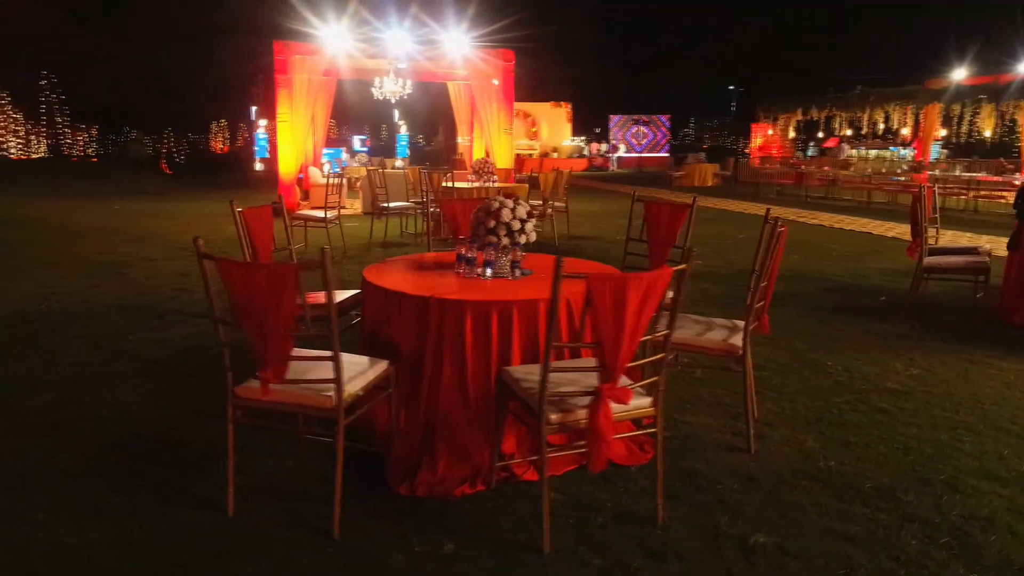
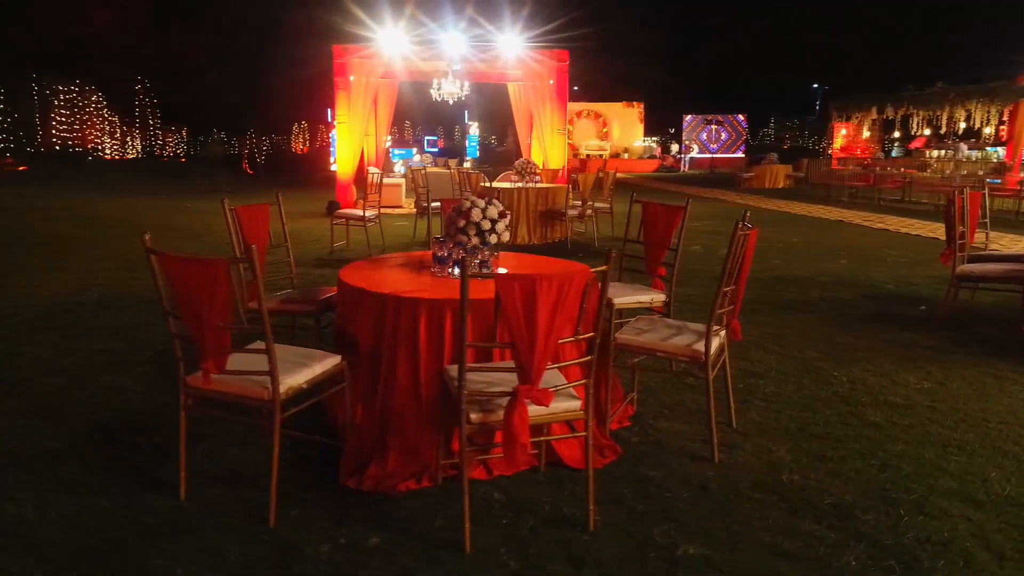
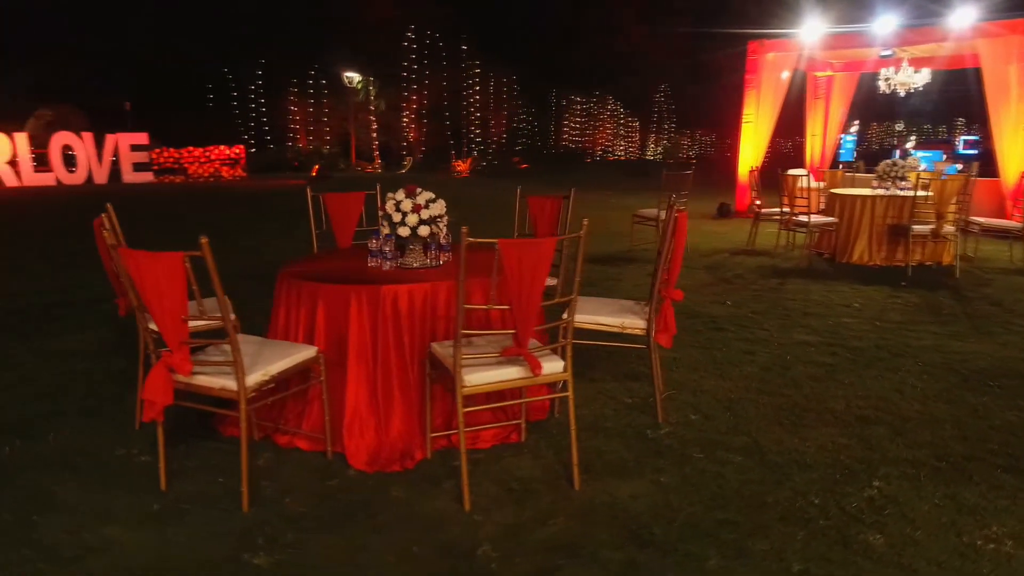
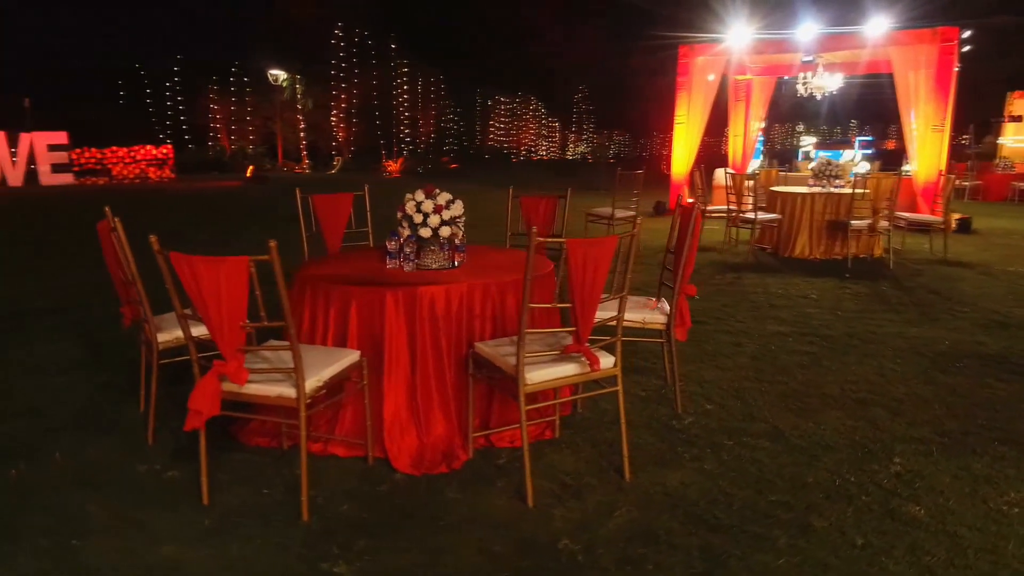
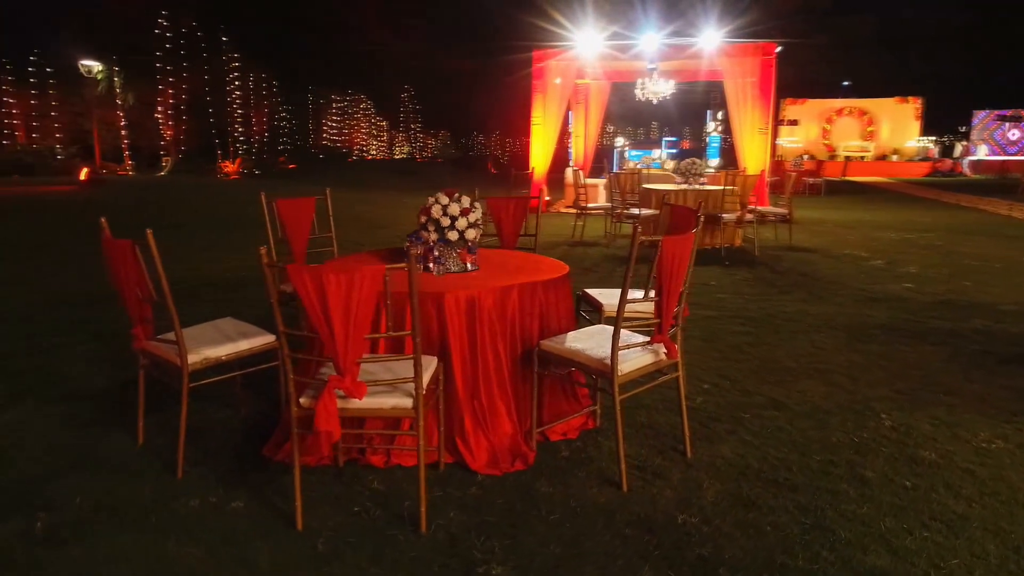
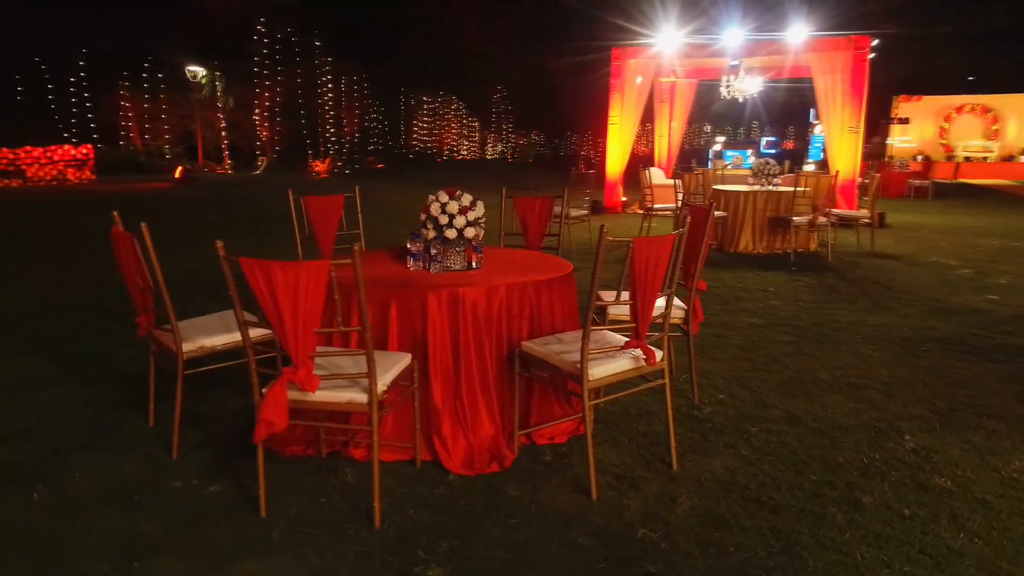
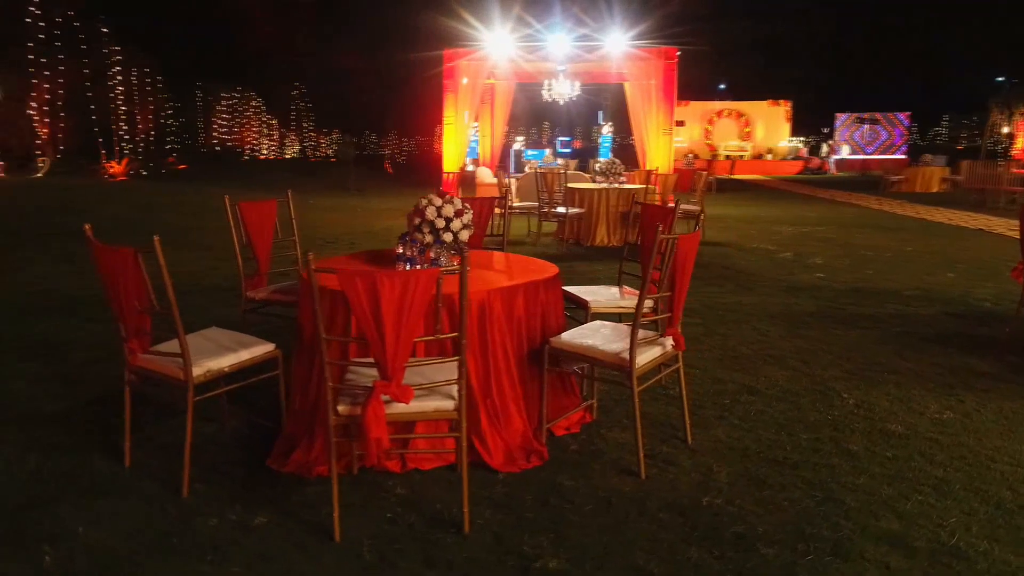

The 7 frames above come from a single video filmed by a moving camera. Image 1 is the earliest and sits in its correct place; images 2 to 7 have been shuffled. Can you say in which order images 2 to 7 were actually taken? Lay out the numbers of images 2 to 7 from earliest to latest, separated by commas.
2, 7, 5, 6, 4, 3
